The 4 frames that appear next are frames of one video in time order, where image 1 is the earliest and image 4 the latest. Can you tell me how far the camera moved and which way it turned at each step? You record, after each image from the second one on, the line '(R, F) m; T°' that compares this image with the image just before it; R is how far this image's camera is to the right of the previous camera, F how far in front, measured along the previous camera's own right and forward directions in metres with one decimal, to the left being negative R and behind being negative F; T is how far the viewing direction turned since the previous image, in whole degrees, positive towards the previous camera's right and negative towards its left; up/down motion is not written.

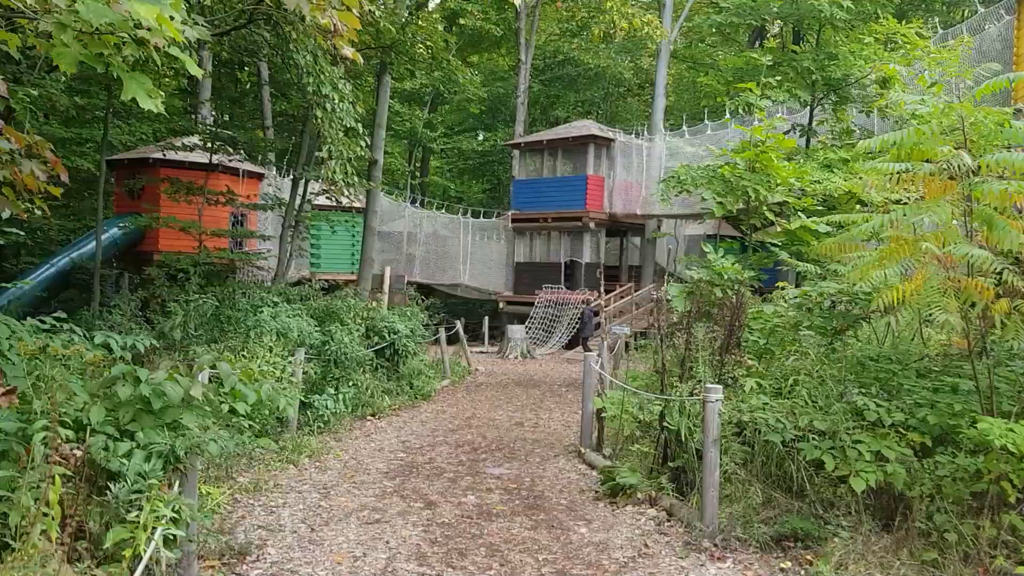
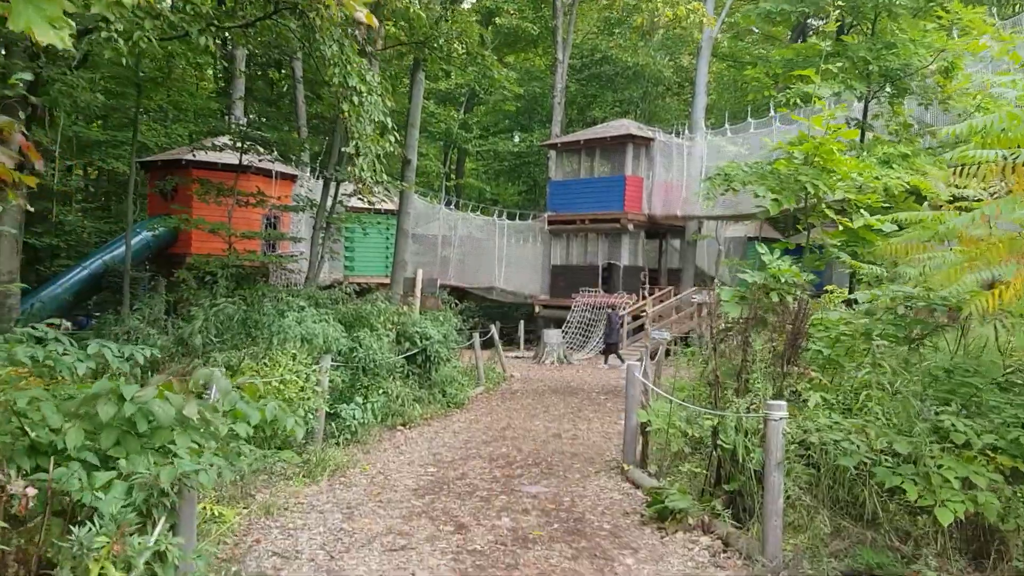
(0.0, +0.4) m; -2°
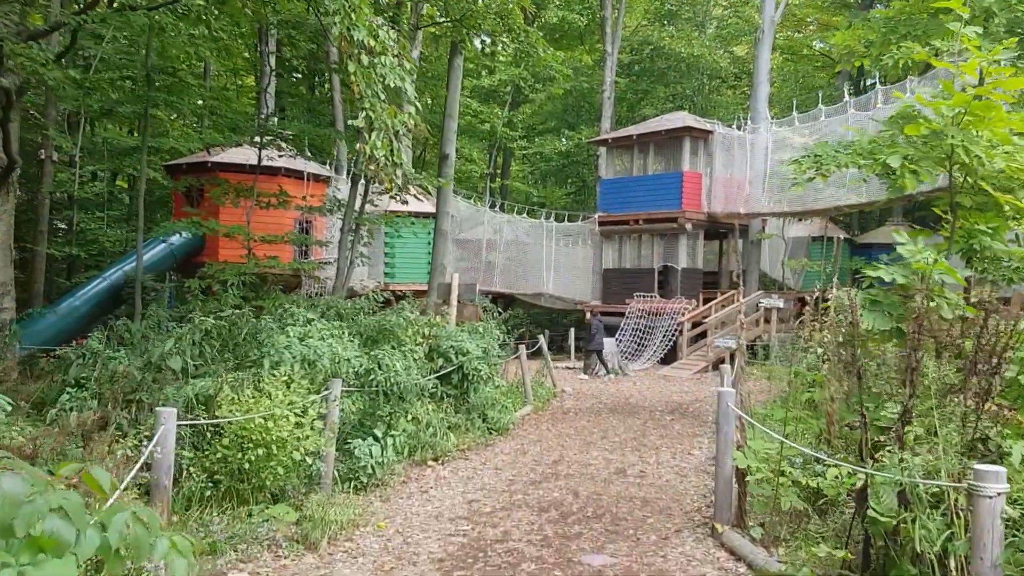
(0.0, +1.4) m; -3°
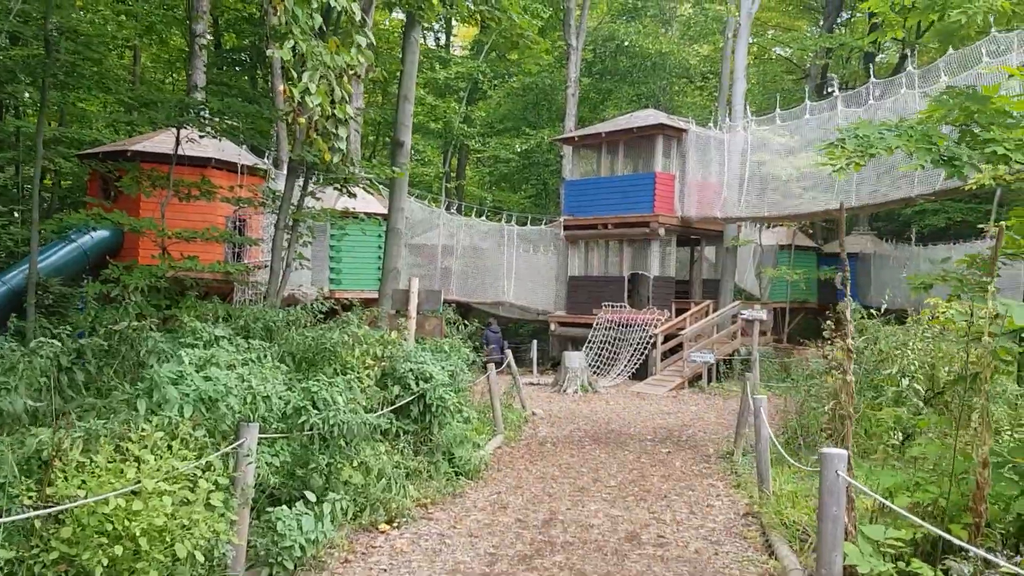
(-0.2, +1.6) m; +3°
